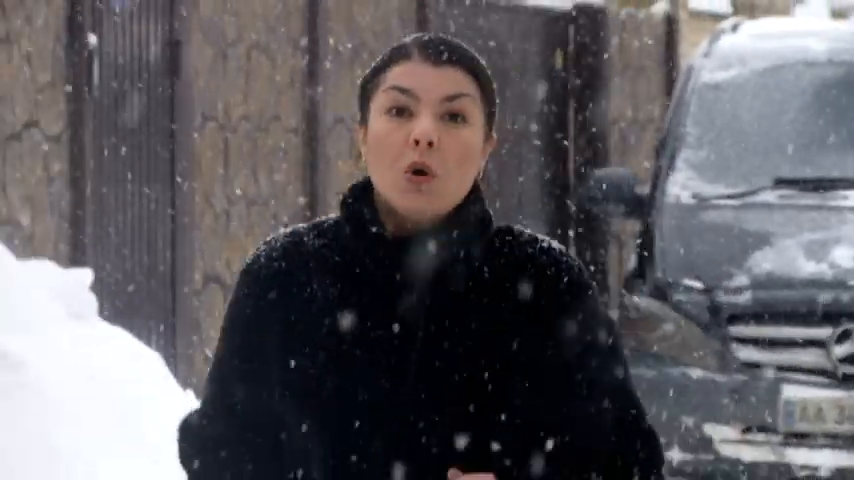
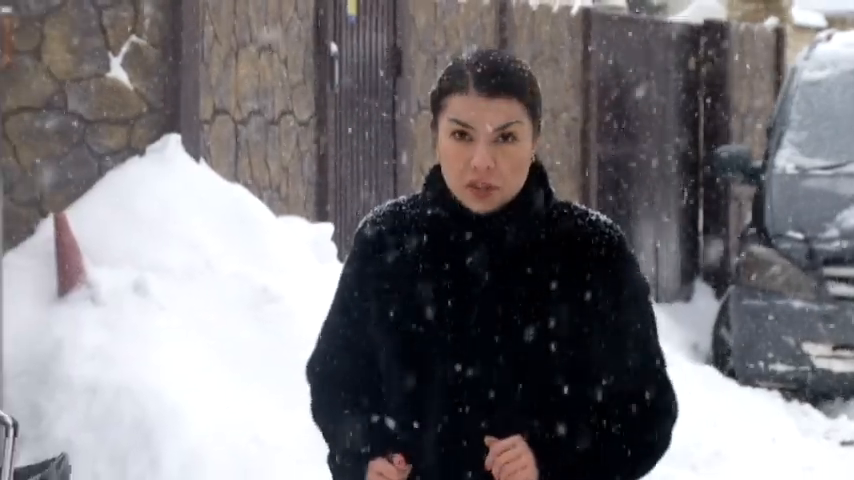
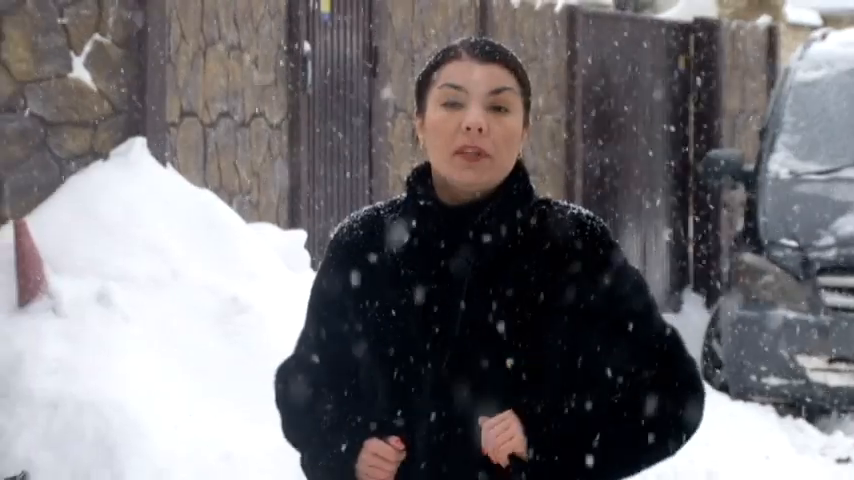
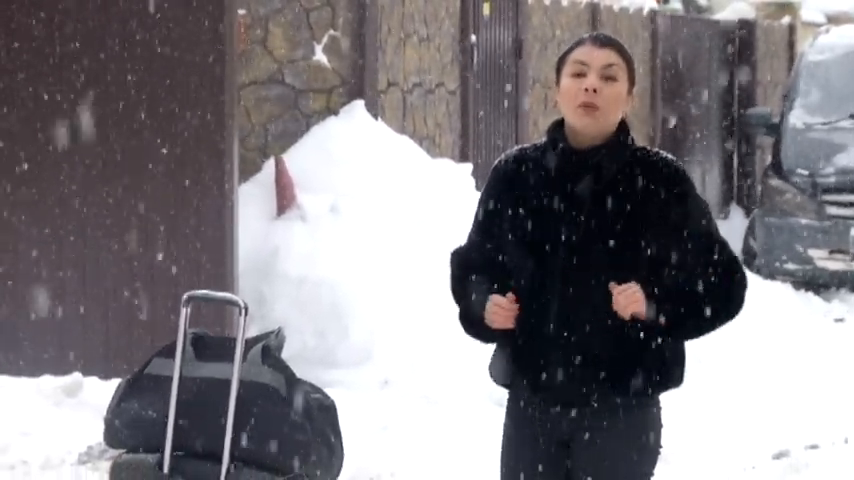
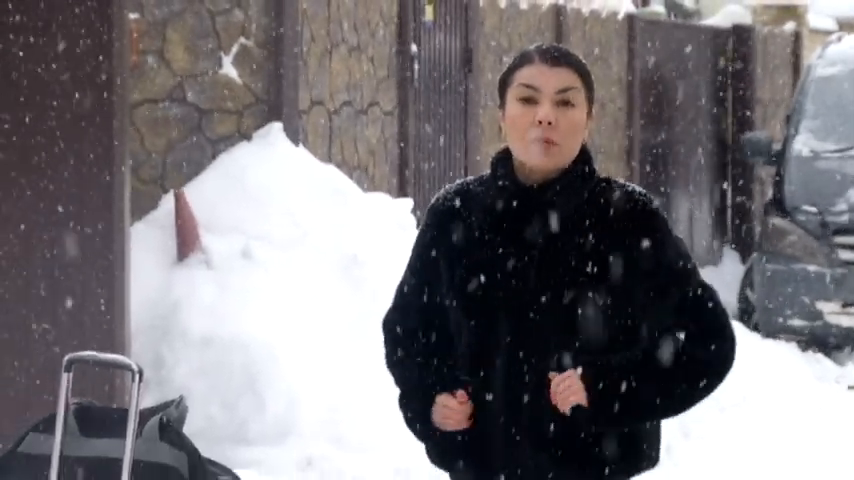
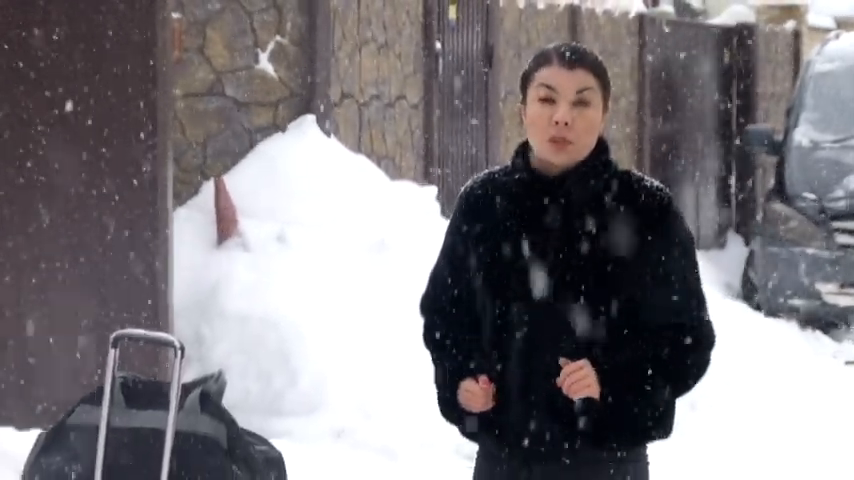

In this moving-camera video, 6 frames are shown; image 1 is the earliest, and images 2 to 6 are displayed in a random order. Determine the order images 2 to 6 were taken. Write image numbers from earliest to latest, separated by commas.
3, 2, 5, 6, 4
